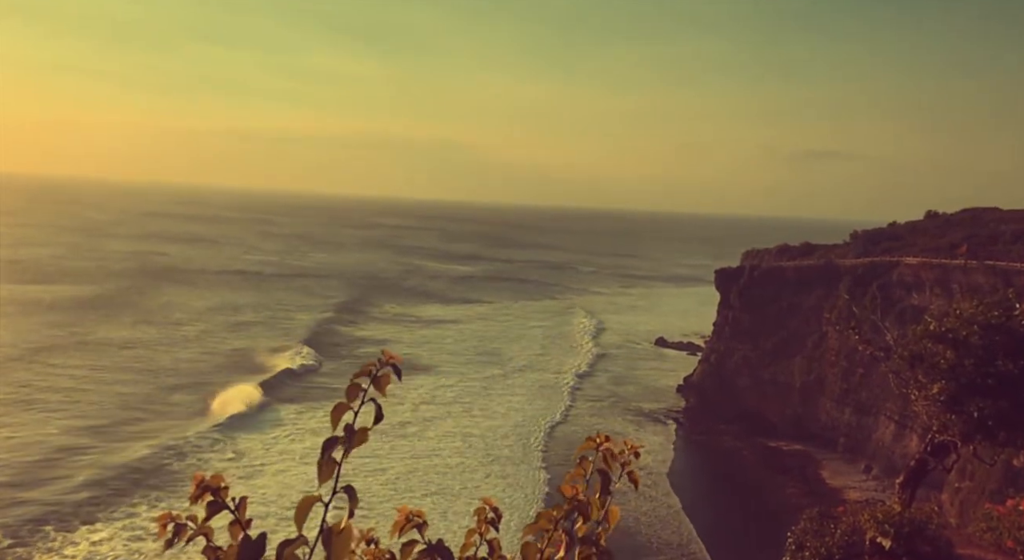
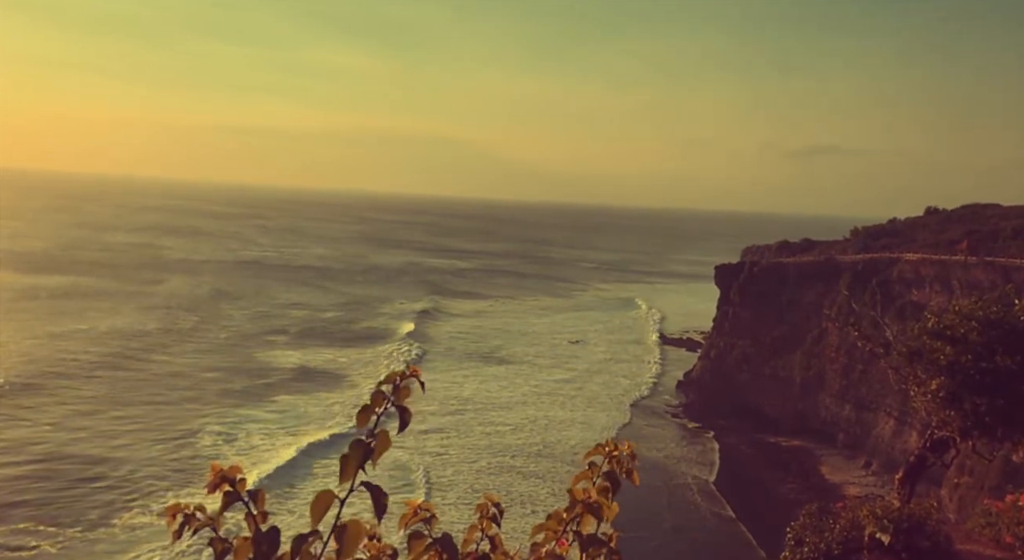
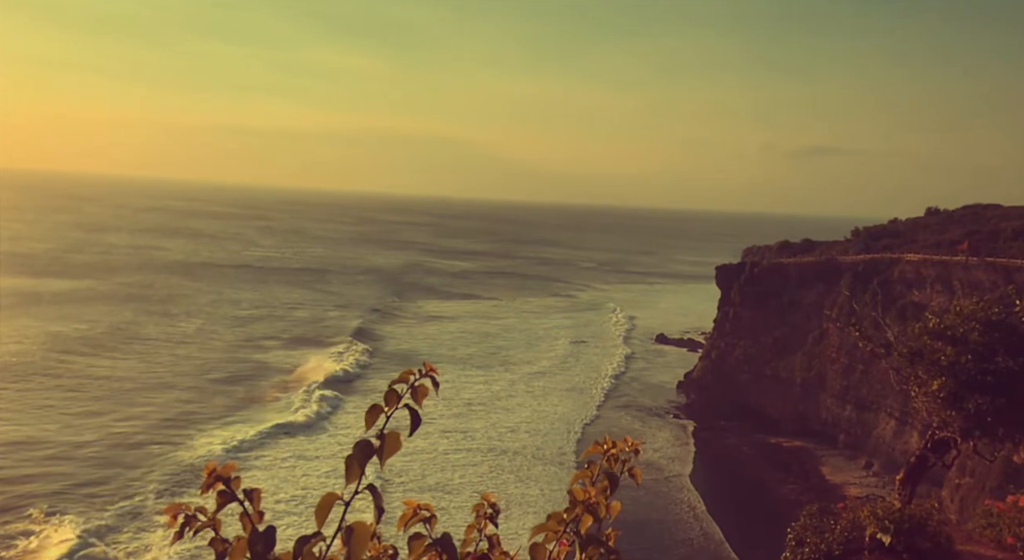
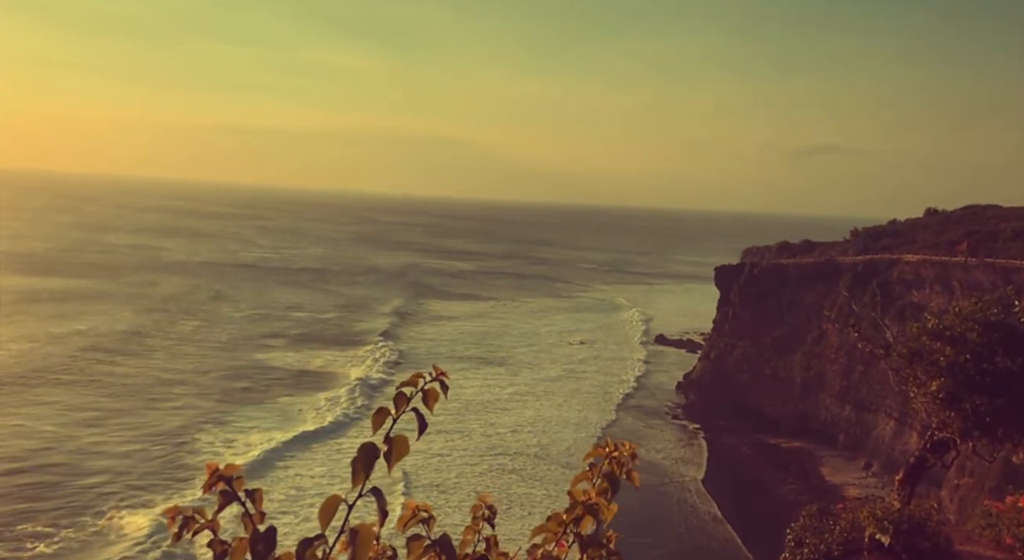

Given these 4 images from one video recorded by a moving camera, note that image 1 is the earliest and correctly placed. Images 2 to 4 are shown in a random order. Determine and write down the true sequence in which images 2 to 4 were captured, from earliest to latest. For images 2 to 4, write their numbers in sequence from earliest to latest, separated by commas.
3, 4, 2
